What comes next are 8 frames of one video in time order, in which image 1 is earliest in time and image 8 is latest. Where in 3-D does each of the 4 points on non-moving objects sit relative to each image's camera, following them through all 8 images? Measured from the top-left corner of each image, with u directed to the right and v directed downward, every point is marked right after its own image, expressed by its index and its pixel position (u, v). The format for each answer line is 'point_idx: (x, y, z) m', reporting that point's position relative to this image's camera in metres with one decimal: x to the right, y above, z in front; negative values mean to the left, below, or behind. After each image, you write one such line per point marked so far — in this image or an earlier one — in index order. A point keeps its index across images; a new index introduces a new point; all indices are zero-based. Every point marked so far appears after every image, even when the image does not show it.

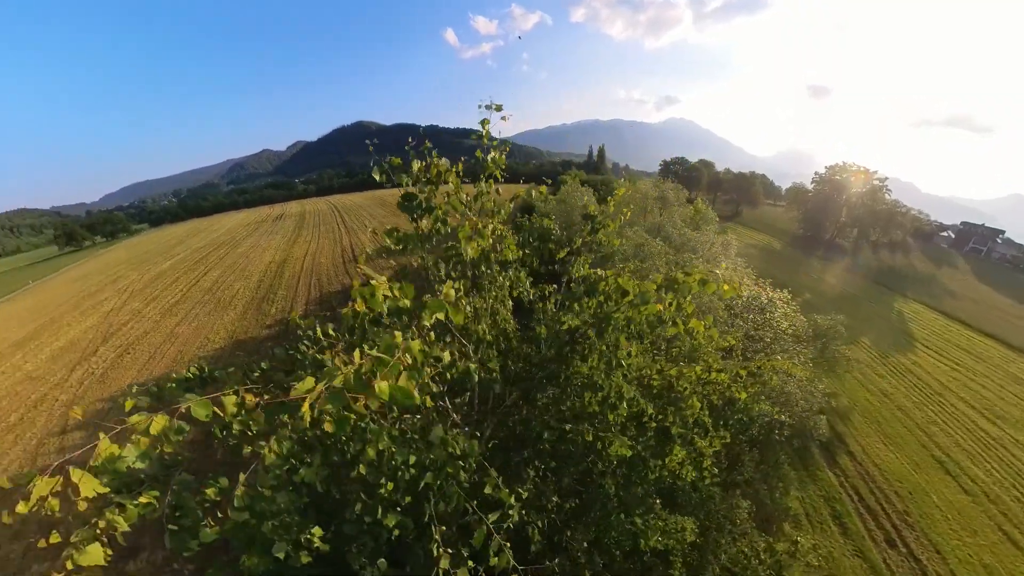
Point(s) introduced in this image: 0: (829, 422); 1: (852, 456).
0: (+18.6, -7.8, +18.6) m
1: (+18.5, -9.1, +17.1) m
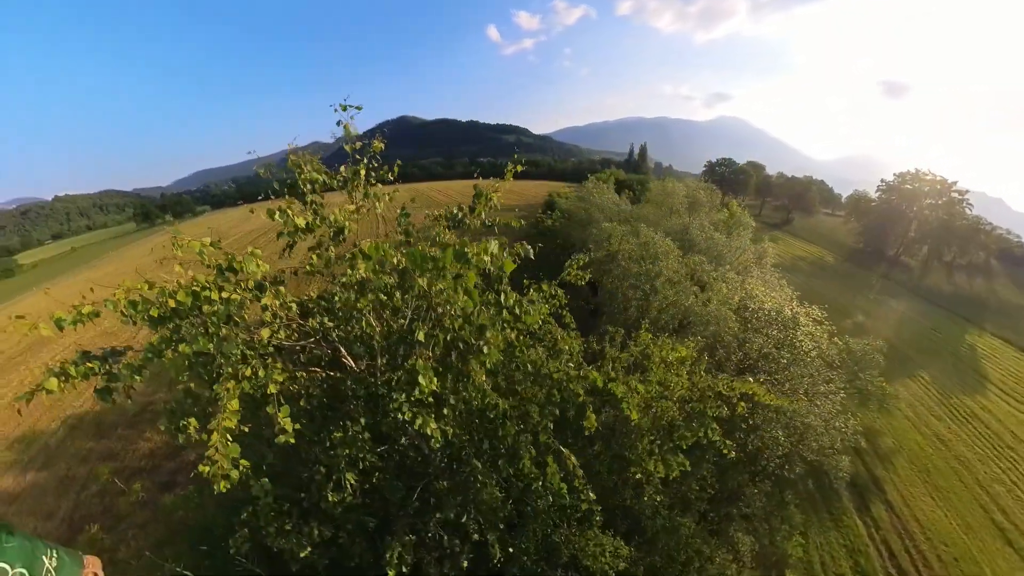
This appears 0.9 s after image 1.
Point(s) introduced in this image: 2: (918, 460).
0: (+18.2, -9.0, +16.3) m
1: (+17.7, -10.3, +14.9) m
2: (+21.4, -9.1, +16.7) m
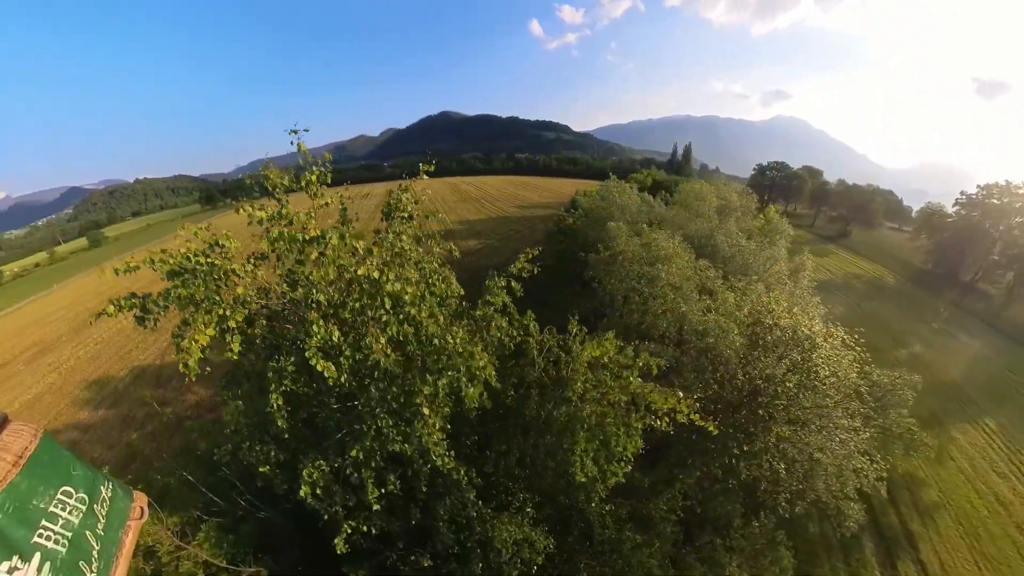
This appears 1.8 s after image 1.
0: (+17.3, -10.2, +14.4) m
1: (+16.7, -11.5, +13.1) m
2: (+20.6, -10.5, +14.4) m
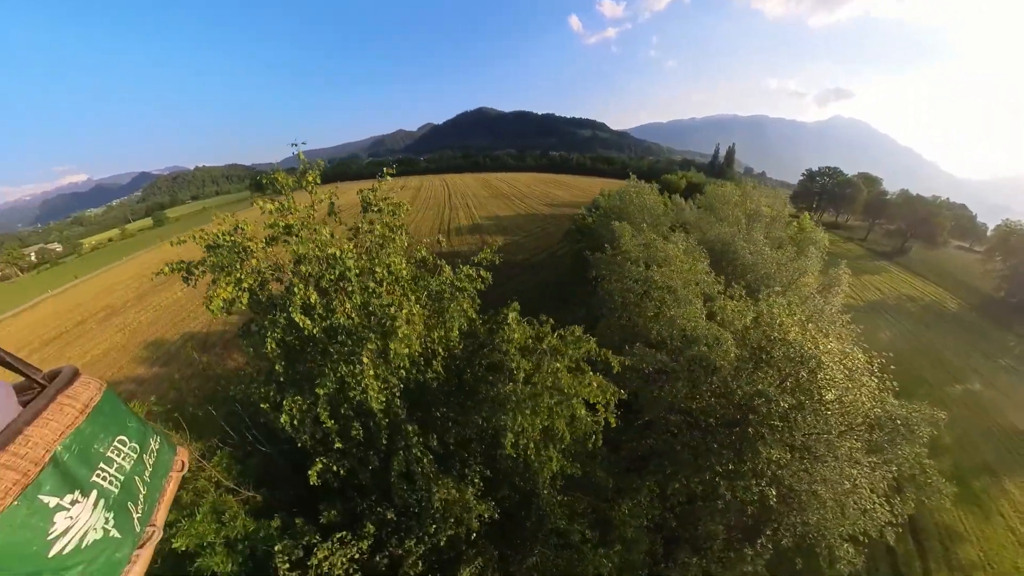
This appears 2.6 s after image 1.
0: (+16.4, -11.3, +12.9) m
1: (+15.5, -12.5, +11.7) m
2: (+19.6, -11.8, +12.5) m
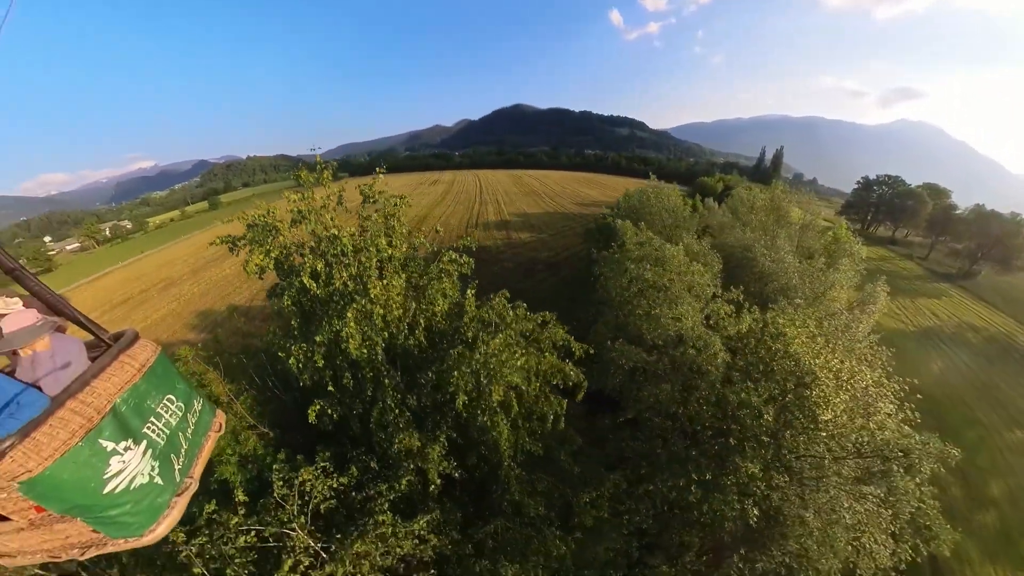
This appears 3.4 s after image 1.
0: (+15.4, -12.3, +11.7) m
1: (+14.3, -13.5, +10.5) m
2: (+18.6, -13.1, +11.0) m
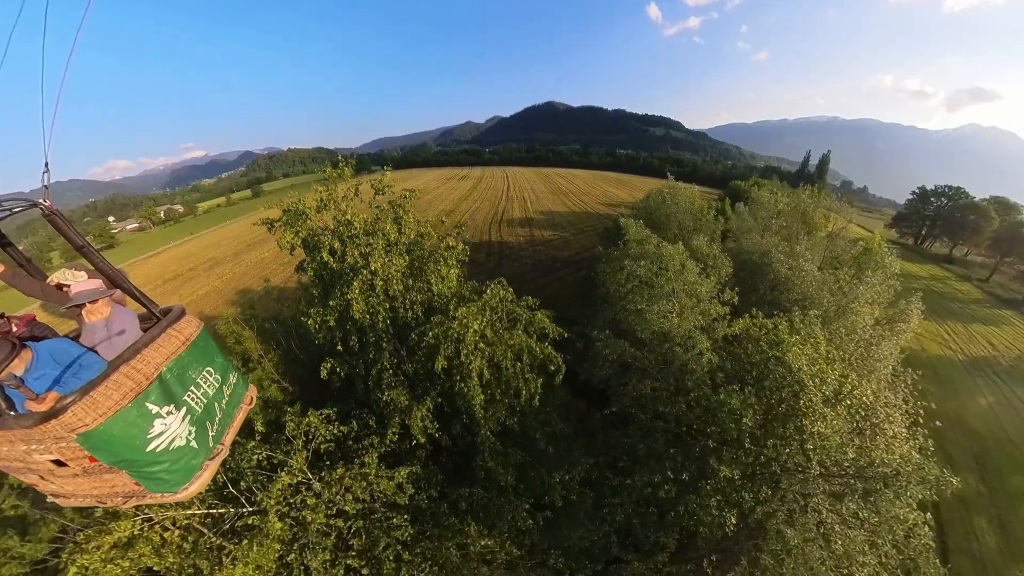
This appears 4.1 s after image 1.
0: (+14.3, -13.1, +10.8) m
1: (+13.1, -14.2, +9.8) m
2: (+17.4, -14.1, +9.9) m
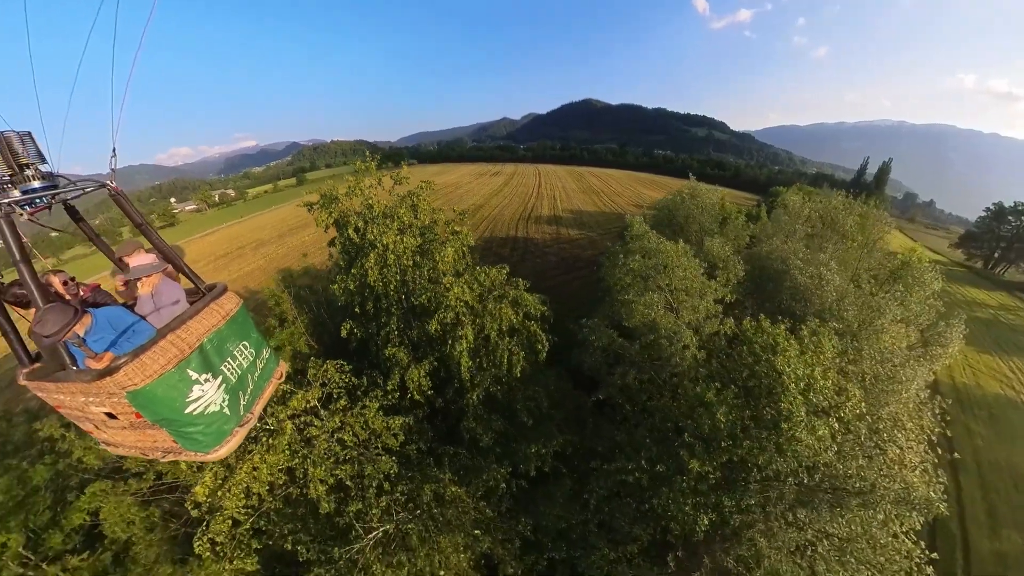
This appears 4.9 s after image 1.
0: (+13.0, -14.0, +10.0) m
1: (+11.6, -15.0, +9.1) m
2: (+15.9, -15.1, +8.8) m
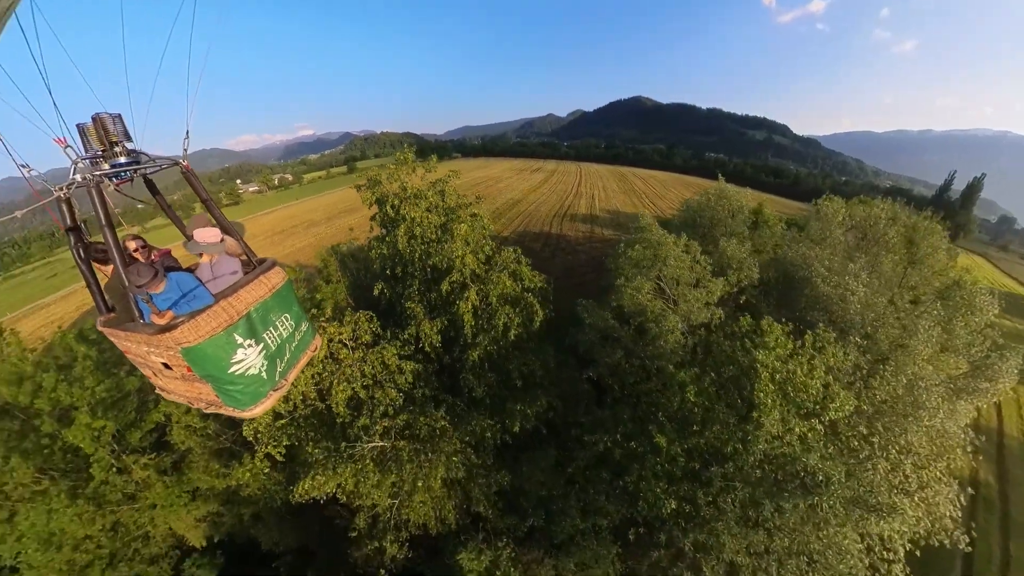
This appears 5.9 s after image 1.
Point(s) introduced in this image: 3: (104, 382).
0: (+11.6, -14.6, +9.4) m
1: (+10.0, -15.5, +8.7) m
2: (+14.2, -16.0, +7.9) m
3: (-14.2, -3.3, +10.9) m
